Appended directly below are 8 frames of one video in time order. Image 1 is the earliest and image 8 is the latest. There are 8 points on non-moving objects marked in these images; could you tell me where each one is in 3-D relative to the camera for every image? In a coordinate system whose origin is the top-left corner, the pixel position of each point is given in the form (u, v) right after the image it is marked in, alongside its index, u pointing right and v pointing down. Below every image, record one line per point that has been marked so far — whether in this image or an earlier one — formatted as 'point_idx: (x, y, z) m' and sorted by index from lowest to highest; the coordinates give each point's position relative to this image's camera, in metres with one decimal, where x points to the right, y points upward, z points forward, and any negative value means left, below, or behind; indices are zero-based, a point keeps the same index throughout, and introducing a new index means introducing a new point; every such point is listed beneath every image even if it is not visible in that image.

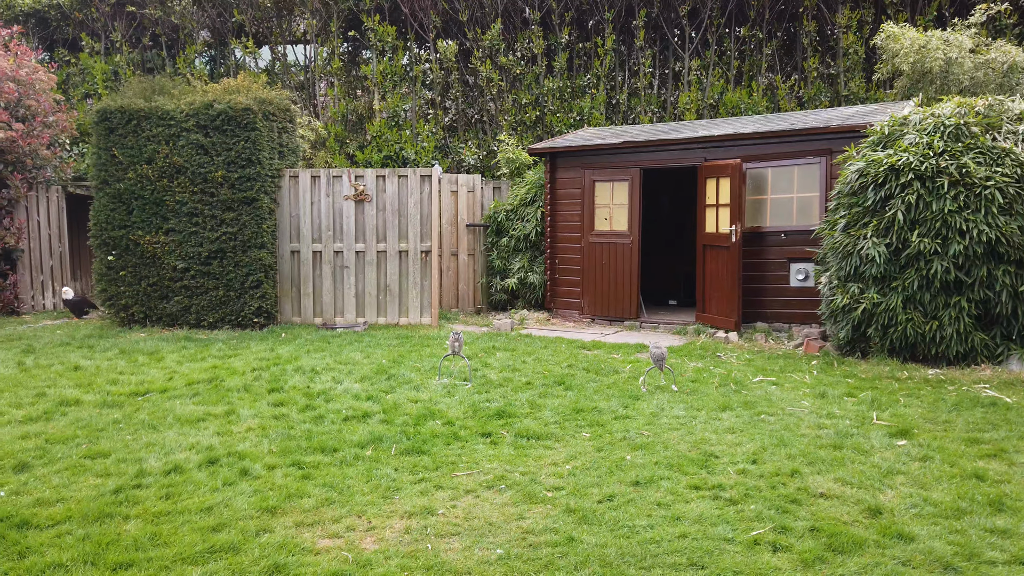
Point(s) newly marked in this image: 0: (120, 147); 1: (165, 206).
0: (-3.9, +1.4, +7.5) m
1: (-3.4, +0.8, +7.4) m
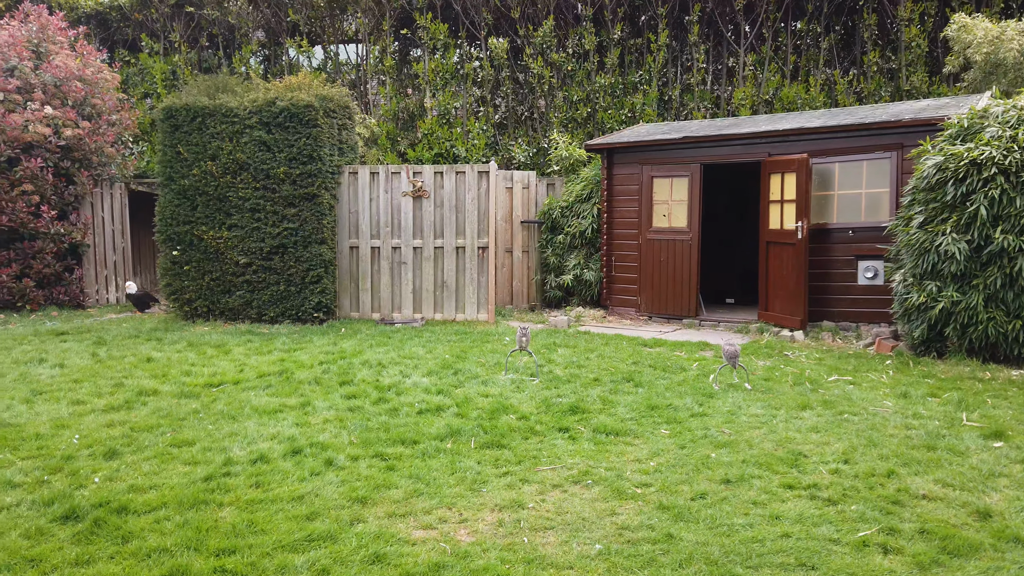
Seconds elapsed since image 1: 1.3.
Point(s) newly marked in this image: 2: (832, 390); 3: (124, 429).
0: (-3.3, +1.4, +7.6) m
1: (-2.8, +0.9, +7.5) m
2: (+1.9, -0.6, +4.4) m
3: (-1.9, -0.7, +3.8) m
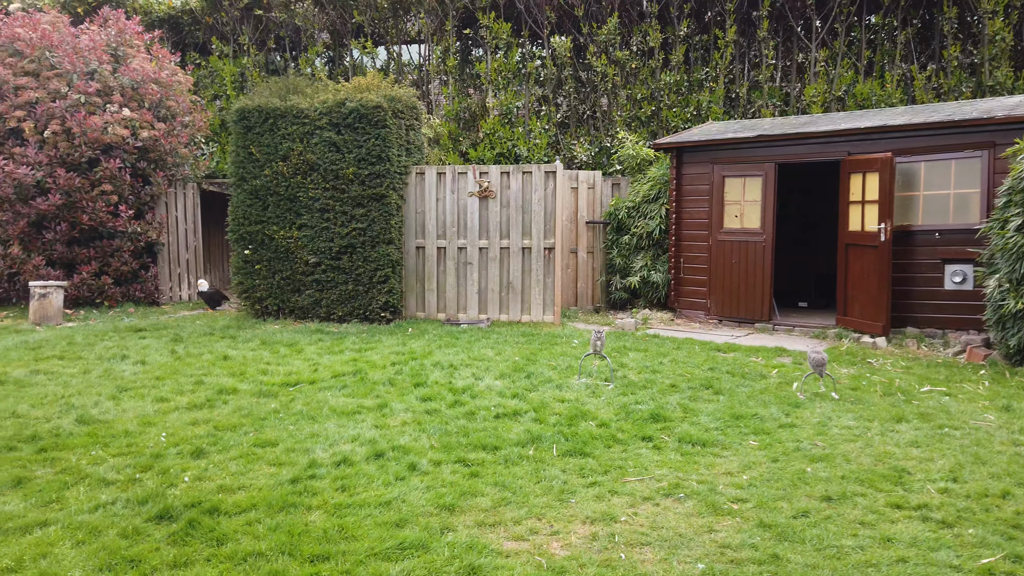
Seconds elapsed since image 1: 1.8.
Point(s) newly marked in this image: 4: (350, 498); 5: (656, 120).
0: (-2.6, +1.5, +7.7) m
1: (-2.2, +0.9, +7.6) m
2: (+2.3, -0.6, +4.2) m
3: (-1.5, -0.7, +3.8) m
4: (-0.6, -0.8, +2.9) m
5: (+2.2, +2.5, +11.3) m
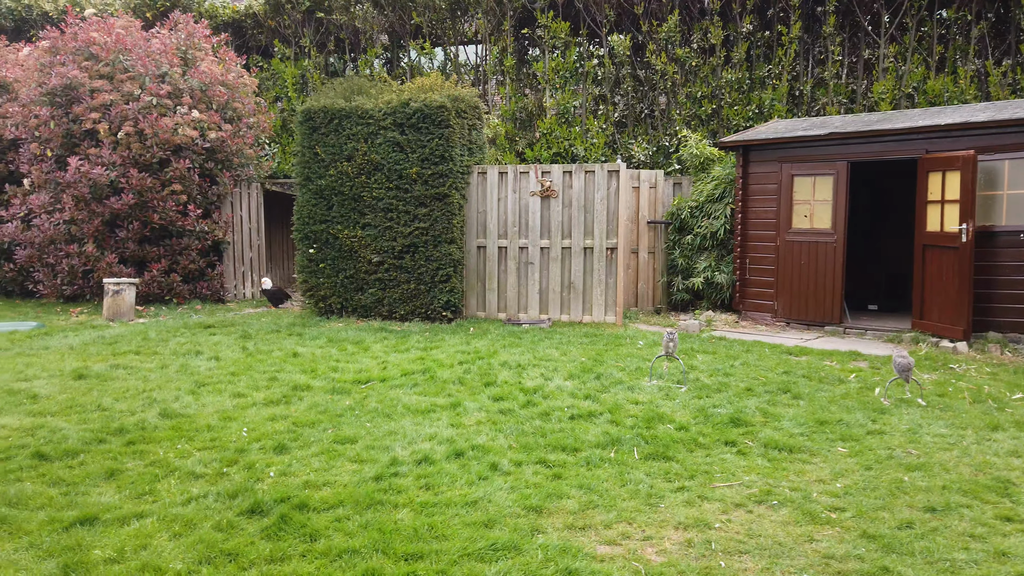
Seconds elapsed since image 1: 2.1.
0: (-2.0, +1.5, +7.8) m
1: (-1.5, +0.9, +7.7) m
2: (+2.7, -0.6, +4.0) m
3: (-1.2, -0.7, +3.9) m
4: (-0.3, -0.8, +2.9) m
5: (+3.0, +2.5, +11.1) m
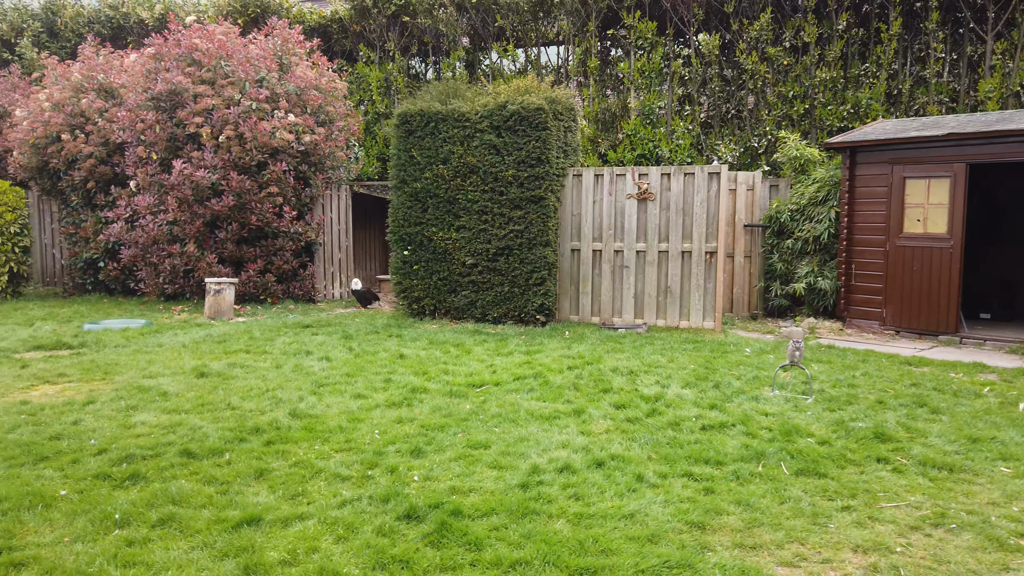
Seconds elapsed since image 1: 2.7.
0: (-1.0, +1.5, +7.9) m
1: (-0.6, +0.9, +7.7) m
2: (+3.4, -0.7, +3.7) m
3: (-0.5, -0.7, +3.9) m
4: (+0.3, -0.8, +2.8) m
5: (+4.2, +2.4, +10.8) m
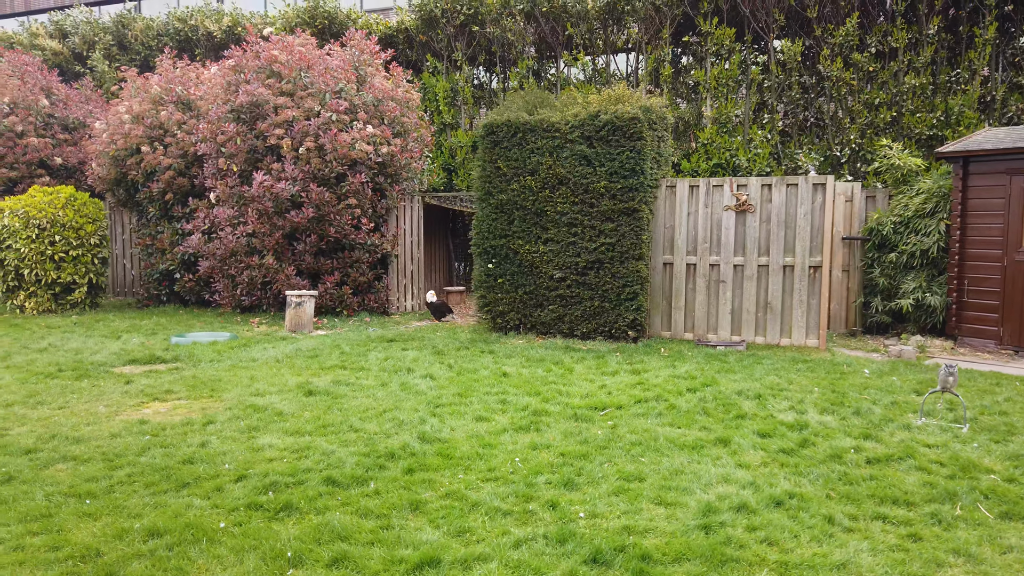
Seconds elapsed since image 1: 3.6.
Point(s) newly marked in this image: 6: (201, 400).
0: (-0.1, +1.3, +7.7) m
1: (+0.3, +0.7, +7.6) m
2: (+4.1, -0.8, +3.4) m
3: (+0.2, -0.8, +3.7) m
4: (+0.9, -0.9, +2.6) m
5: (+5.3, +2.2, +10.4) m
6: (-2.0, -0.7, +5.0) m
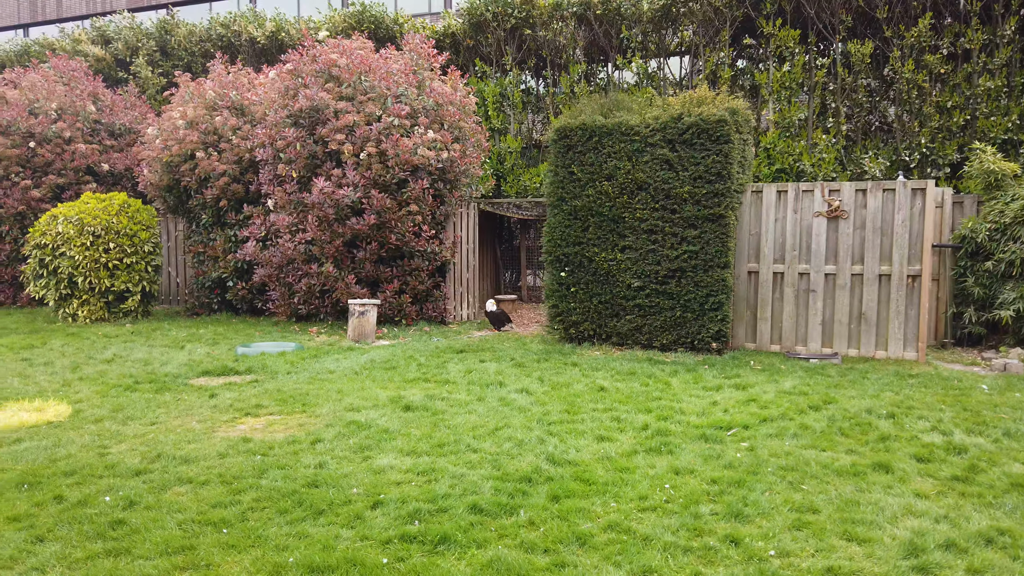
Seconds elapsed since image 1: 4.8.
0: (+0.7, +1.2, +7.5) m
1: (+1.1, +0.6, +7.3) m
2: (+4.7, -0.9, +3.0) m
3: (+0.9, -0.9, +3.4) m
4: (+1.6, -1.0, +2.3) m
5: (+6.1, +2.1, +10.0) m
6: (-1.4, -0.8, +4.7) m
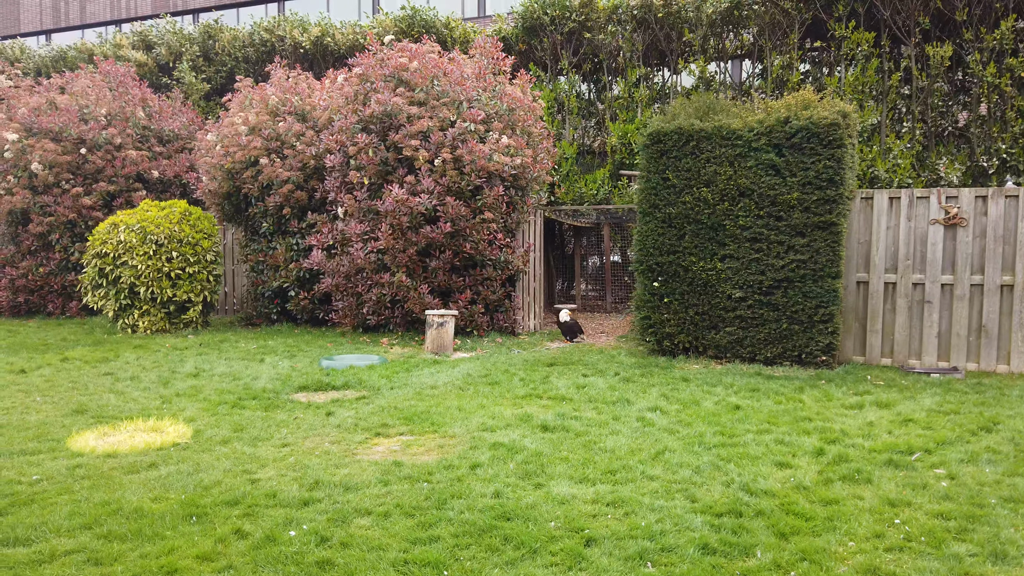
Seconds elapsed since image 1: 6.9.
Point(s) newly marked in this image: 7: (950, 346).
0: (+1.6, +1.1, +7.2) m
1: (+2.0, +0.5, +7.0) m
2: (+5.6, -0.9, +2.7) m
3: (+1.7, -0.9, +3.2) m
4: (+2.4, -1.0, +2.0) m
5: (+7.0, +2.0, +9.8) m
6: (-0.5, -0.9, +4.5) m
7: (+3.8, -0.5, +6.6) m
